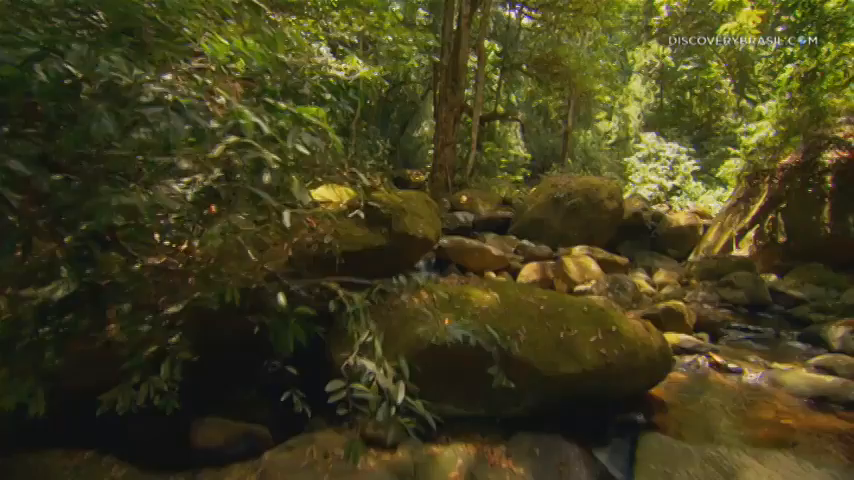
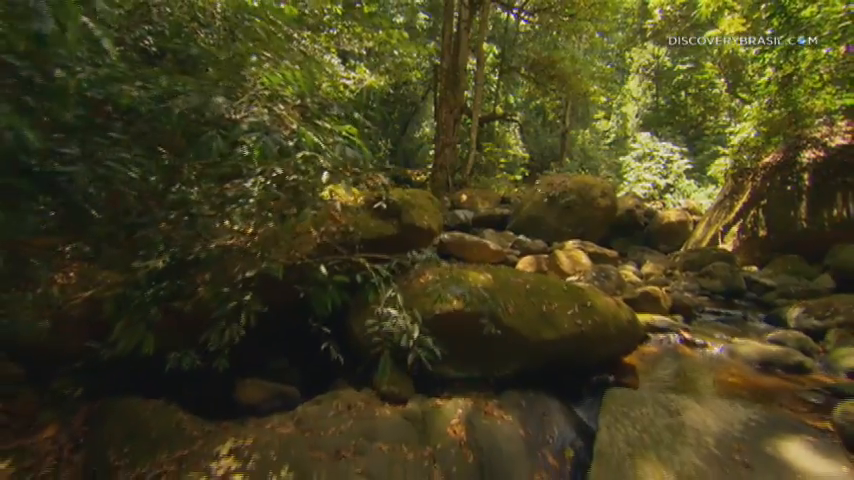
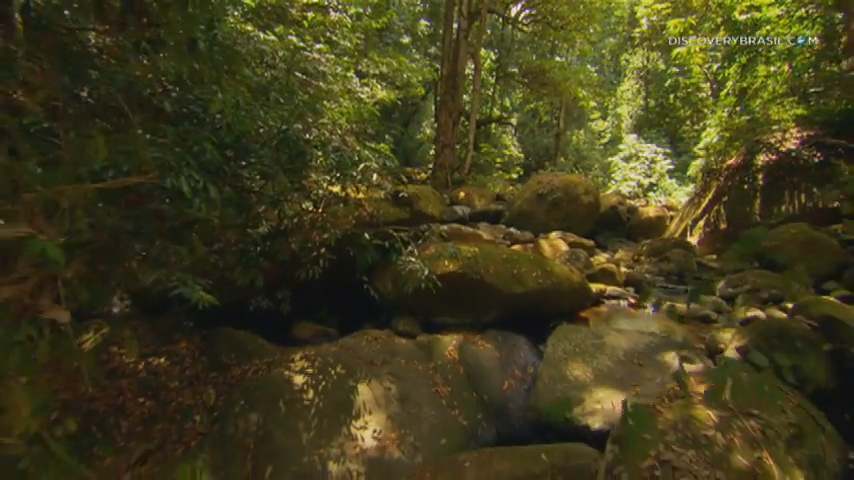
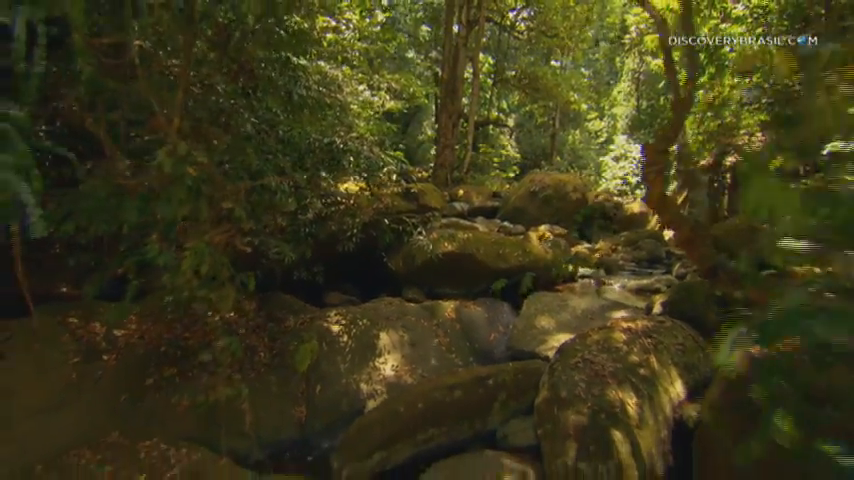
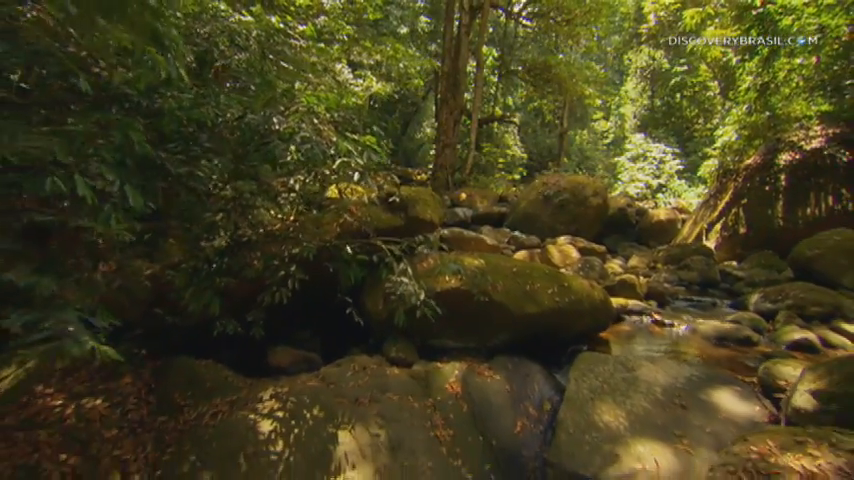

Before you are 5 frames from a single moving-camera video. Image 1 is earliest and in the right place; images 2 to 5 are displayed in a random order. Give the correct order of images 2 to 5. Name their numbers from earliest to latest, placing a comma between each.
2, 5, 3, 4
